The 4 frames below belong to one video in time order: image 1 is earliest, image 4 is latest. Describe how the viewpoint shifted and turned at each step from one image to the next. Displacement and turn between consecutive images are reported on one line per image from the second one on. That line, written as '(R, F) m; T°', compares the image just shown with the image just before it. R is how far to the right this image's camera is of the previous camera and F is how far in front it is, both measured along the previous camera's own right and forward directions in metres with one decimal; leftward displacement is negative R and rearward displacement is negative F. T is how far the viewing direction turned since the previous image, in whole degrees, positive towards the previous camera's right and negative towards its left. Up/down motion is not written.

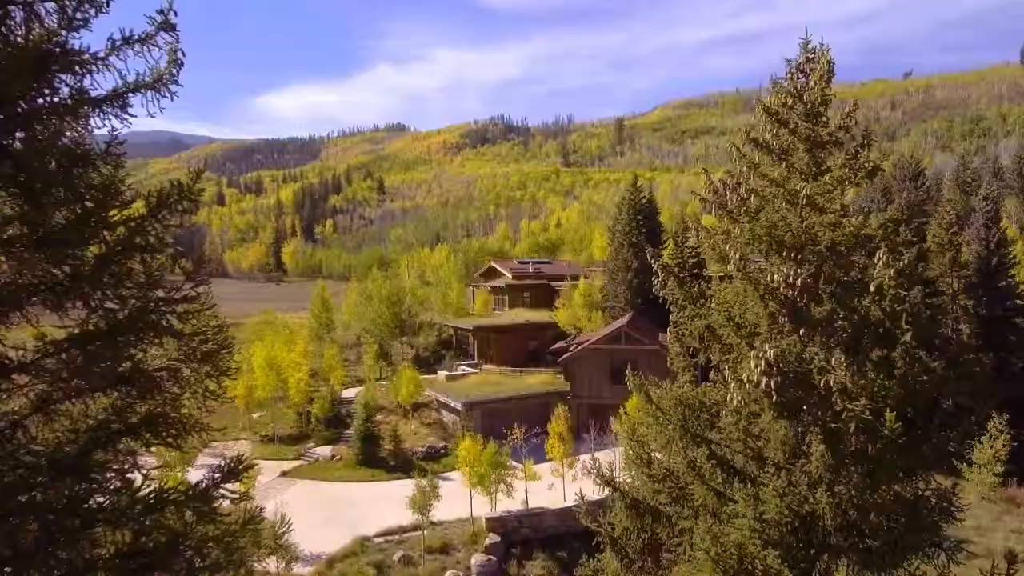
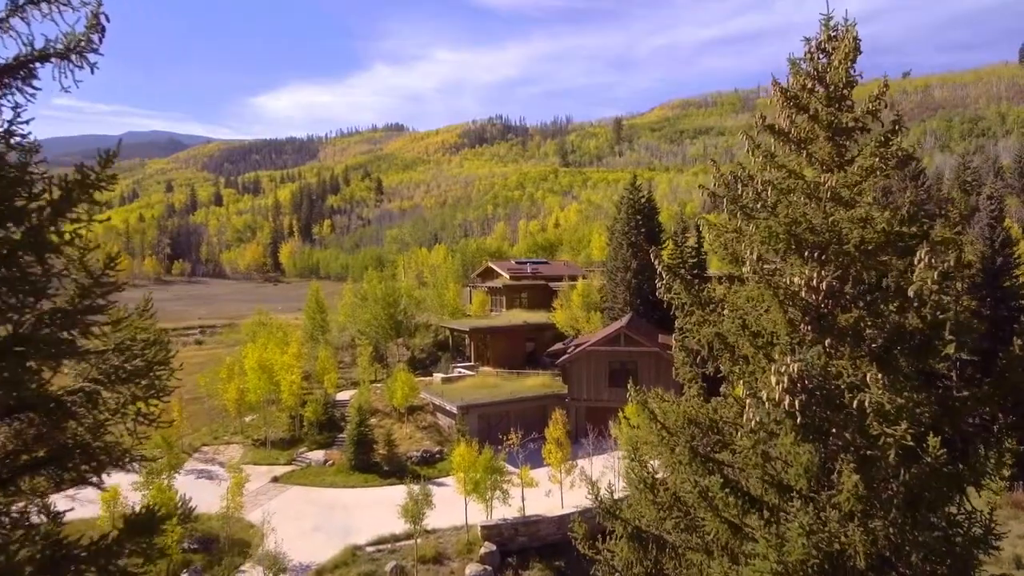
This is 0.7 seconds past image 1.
(+0.1, +0.6) m; 0°
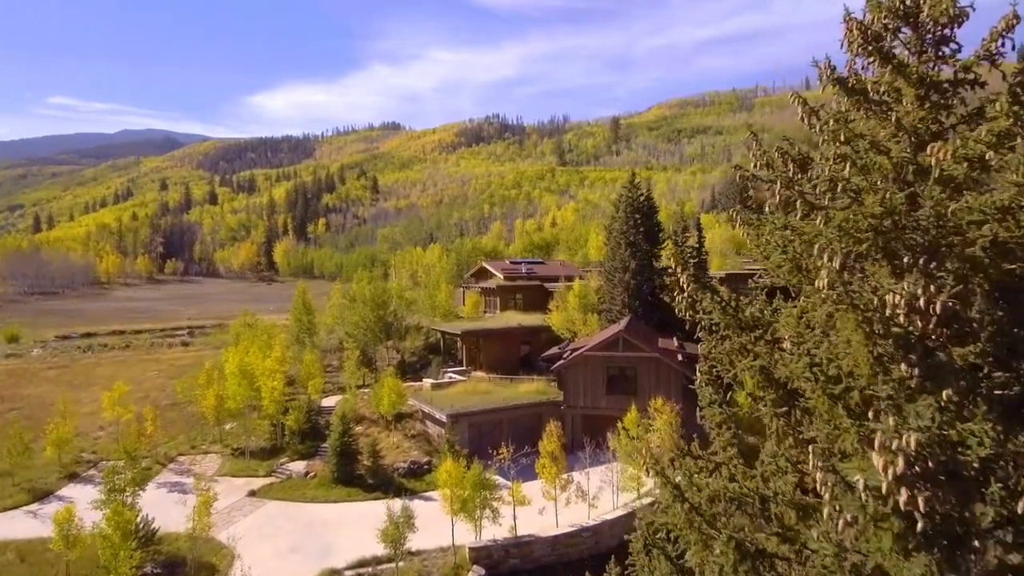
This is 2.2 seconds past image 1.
(+0.2, +1.6) m; 0°
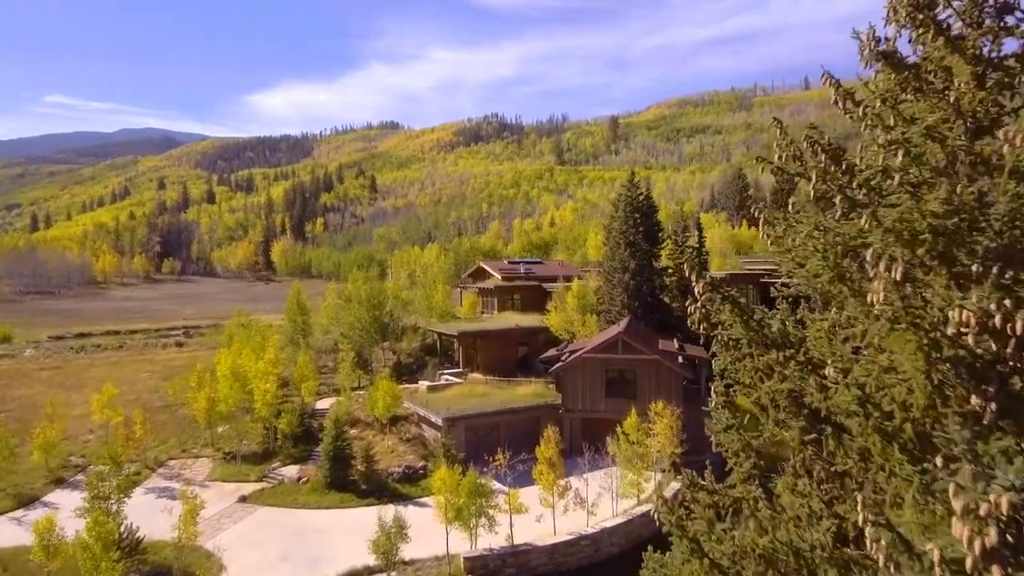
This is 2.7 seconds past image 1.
(+0.1, +0.6) m; 0°
